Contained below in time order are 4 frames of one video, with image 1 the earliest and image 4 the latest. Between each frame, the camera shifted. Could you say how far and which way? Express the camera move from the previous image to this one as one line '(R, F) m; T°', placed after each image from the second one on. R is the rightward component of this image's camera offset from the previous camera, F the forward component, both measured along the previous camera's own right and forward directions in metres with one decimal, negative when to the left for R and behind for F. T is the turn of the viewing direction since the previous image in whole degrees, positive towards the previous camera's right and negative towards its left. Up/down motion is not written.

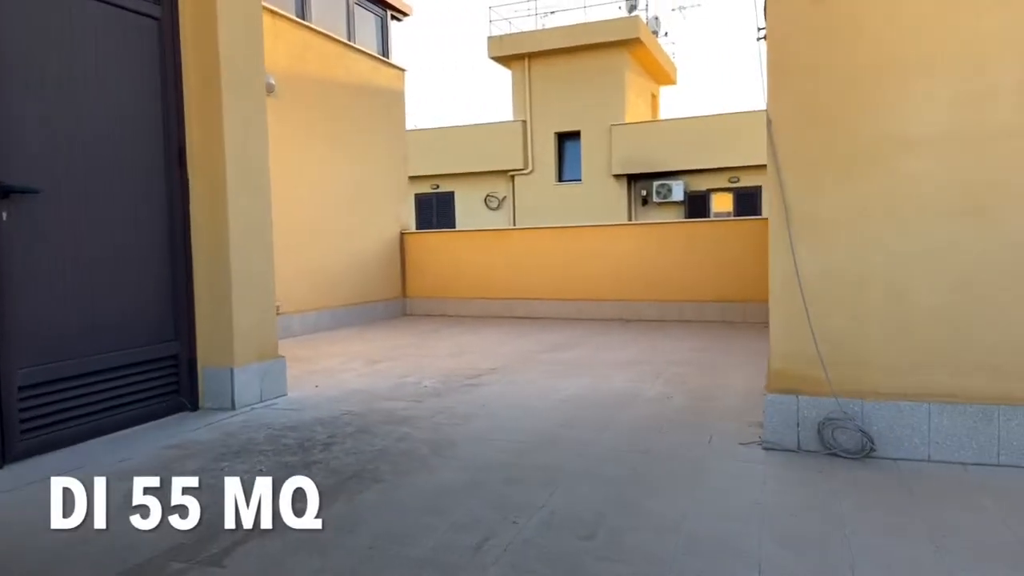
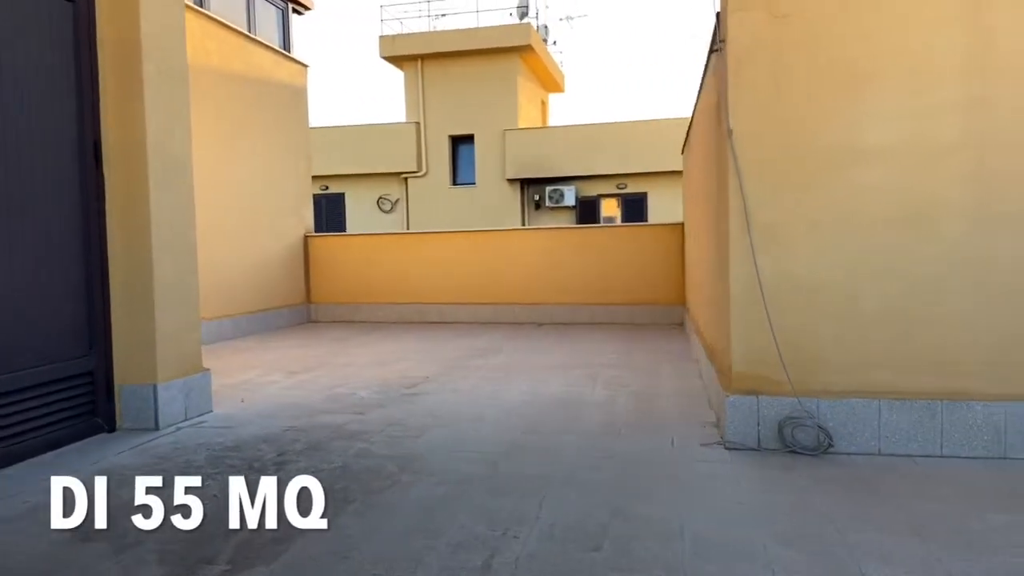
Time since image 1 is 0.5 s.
(-0.7, +0.1) m; +11°
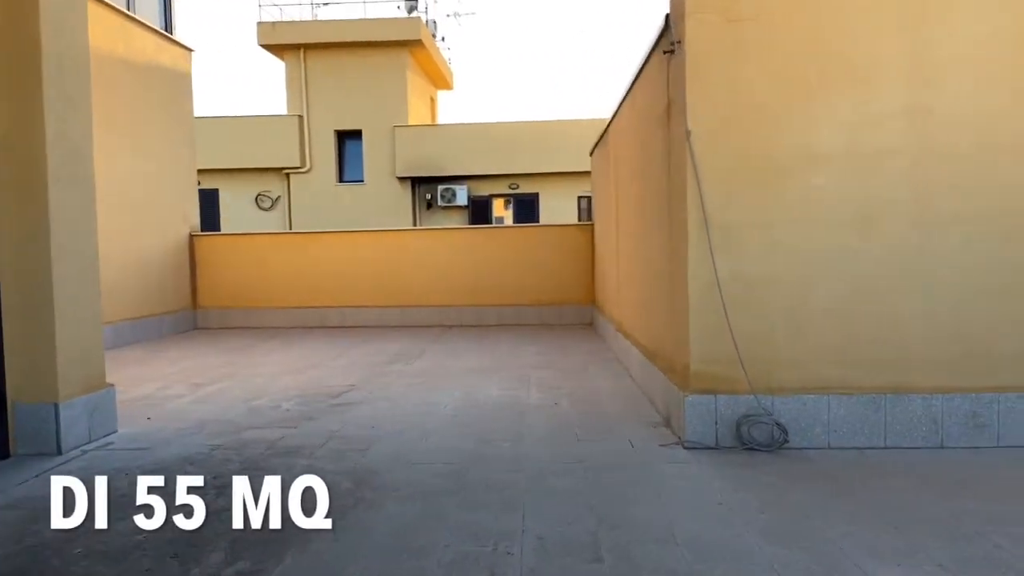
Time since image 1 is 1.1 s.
(-0.6, +0.2) m; +11°
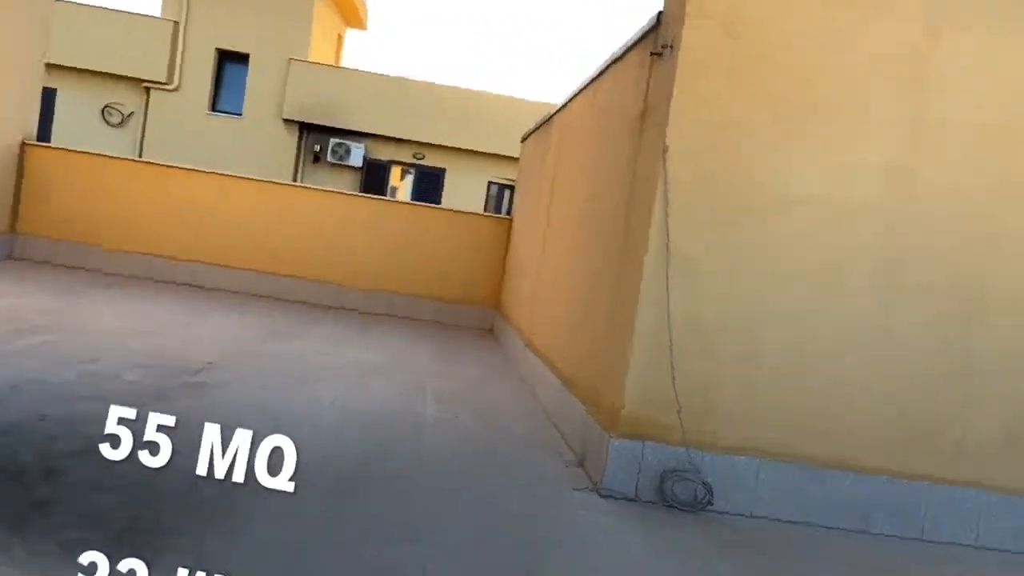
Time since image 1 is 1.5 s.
(-0.4, +0.7) m; +11°
